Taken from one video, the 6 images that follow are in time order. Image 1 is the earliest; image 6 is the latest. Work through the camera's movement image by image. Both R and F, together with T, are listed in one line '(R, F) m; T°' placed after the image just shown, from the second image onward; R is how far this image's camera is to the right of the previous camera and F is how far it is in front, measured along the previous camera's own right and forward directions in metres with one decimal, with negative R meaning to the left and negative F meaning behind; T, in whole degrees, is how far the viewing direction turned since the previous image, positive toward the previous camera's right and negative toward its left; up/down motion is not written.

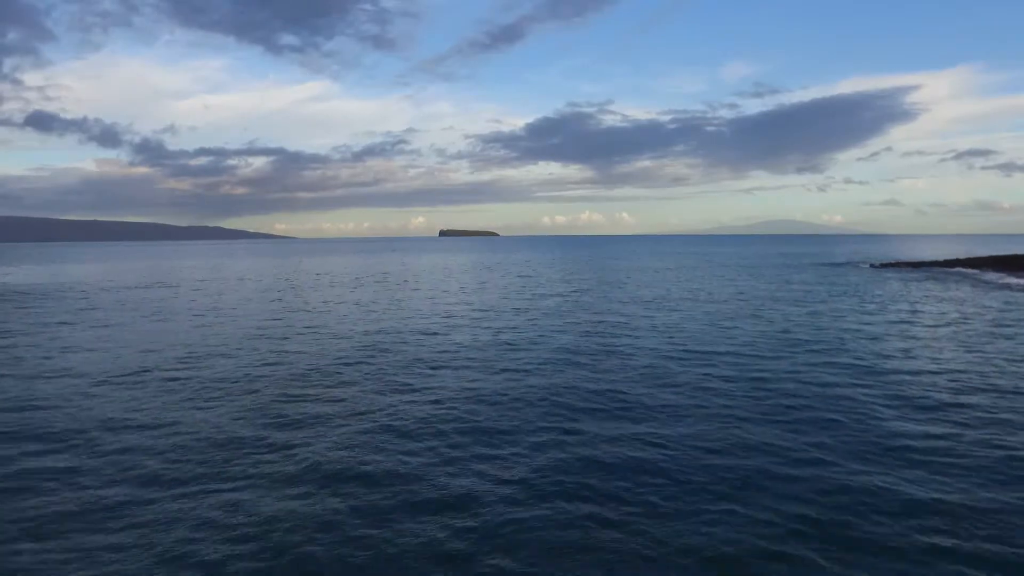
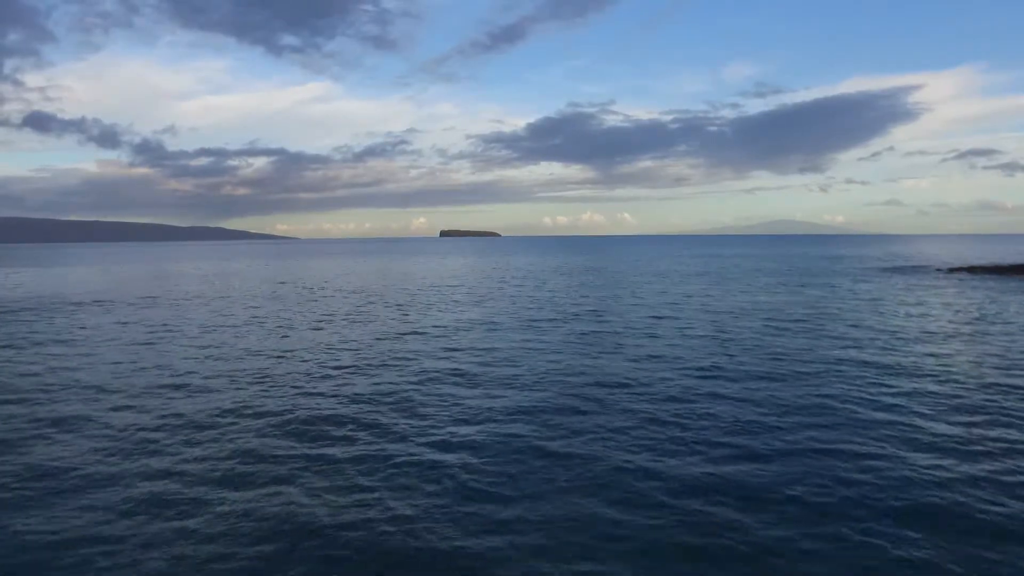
(-1.9, +4.6) m; 0°
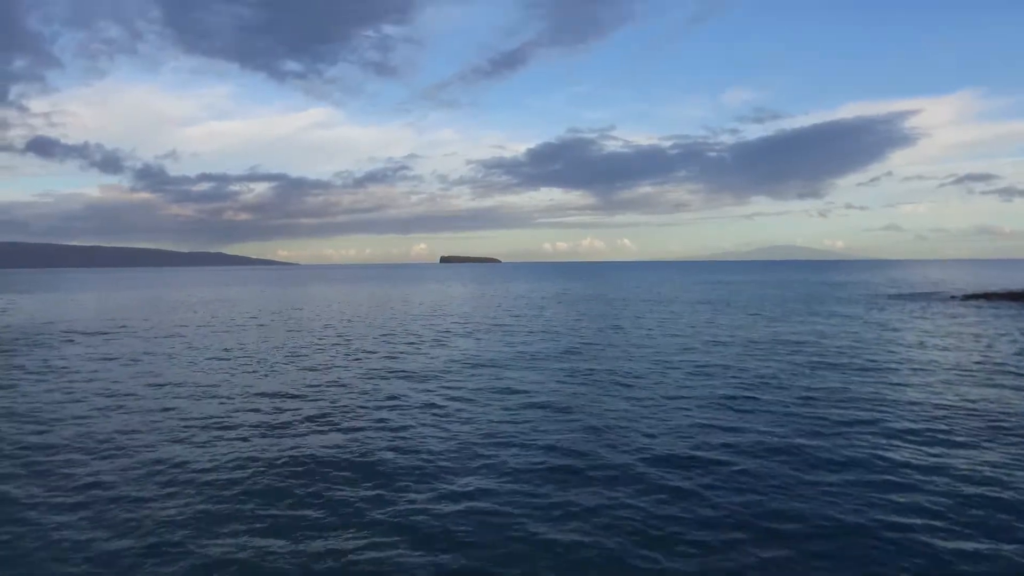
(+0.5, +2.9) m; 0°
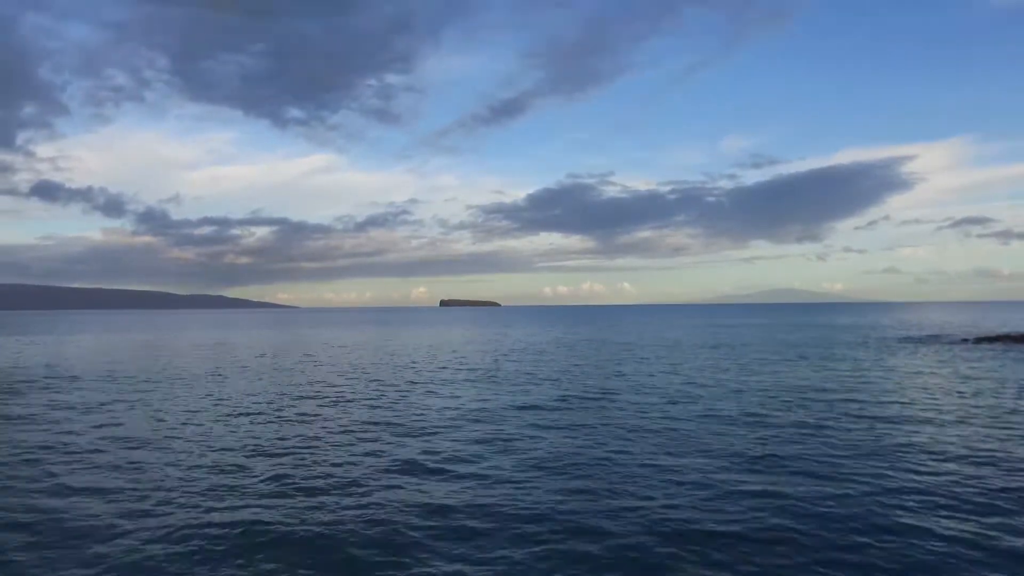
(+0.3, +2.2) m; 0°
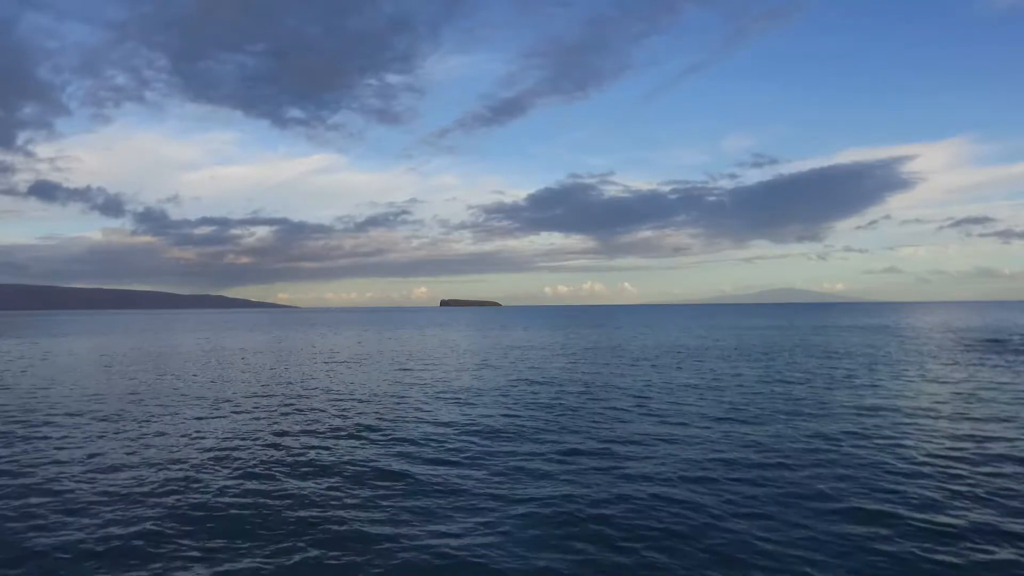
(-1.7, +8.2) m; 0°
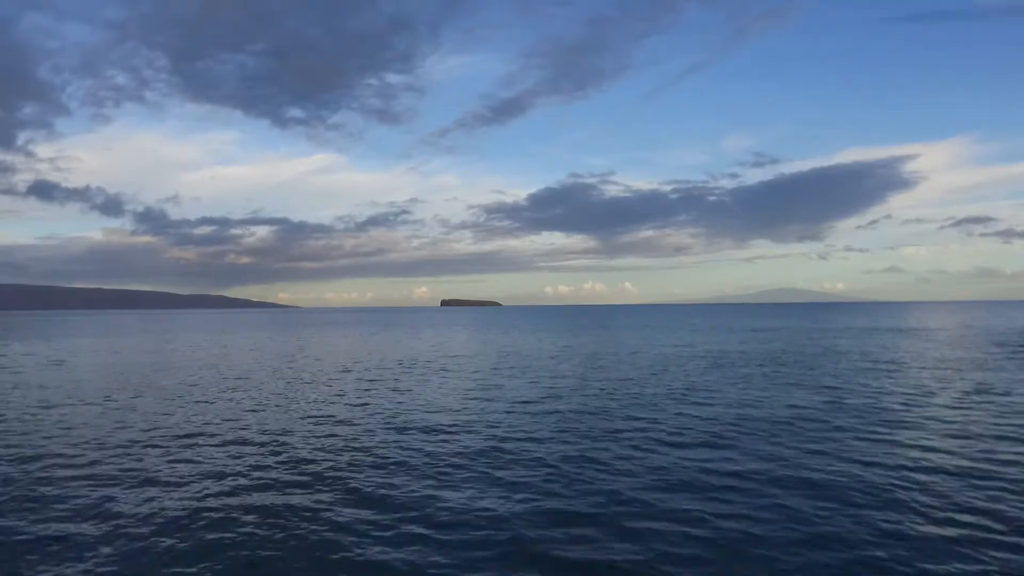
(-1.4, +4.1) m; 0°
